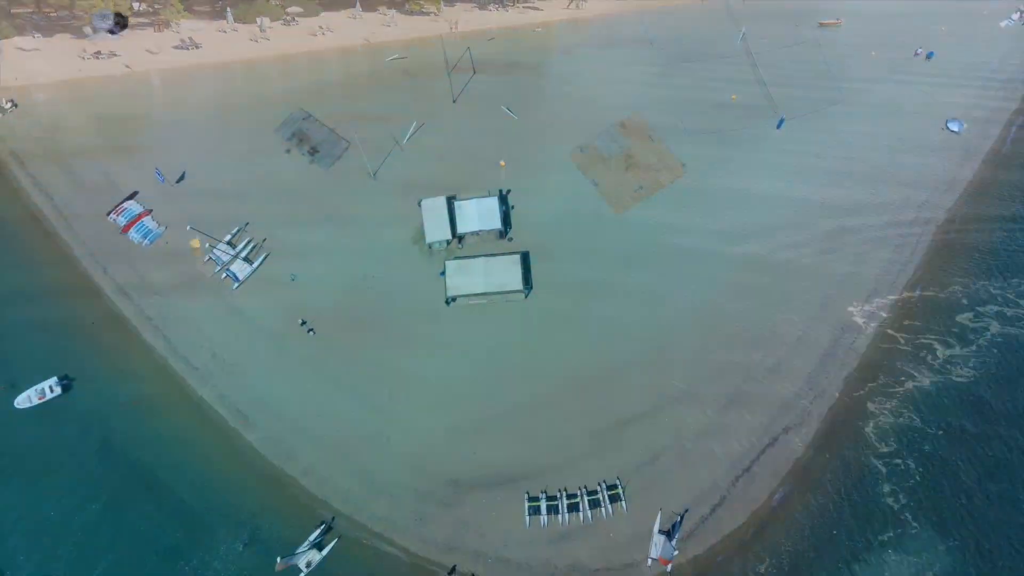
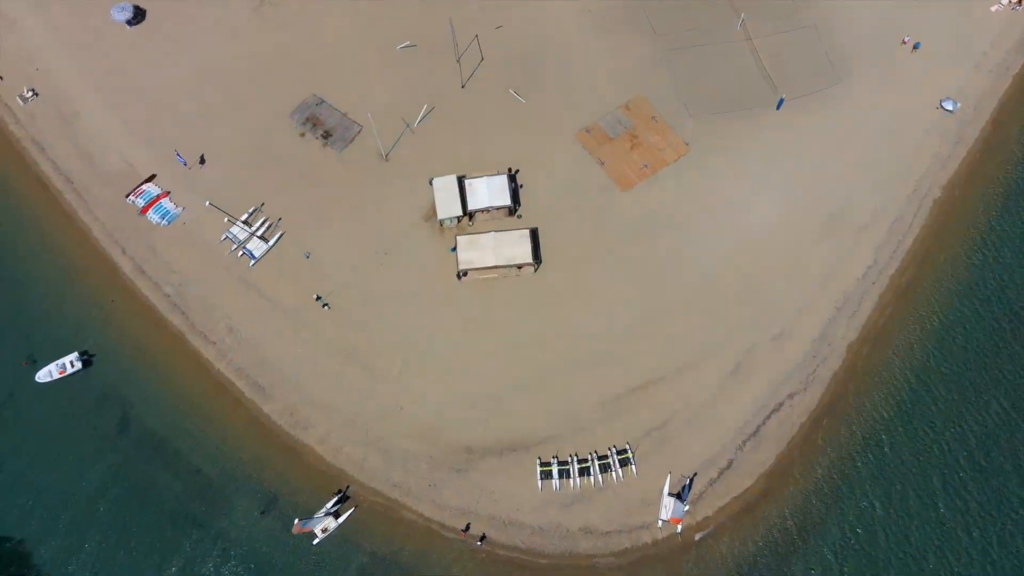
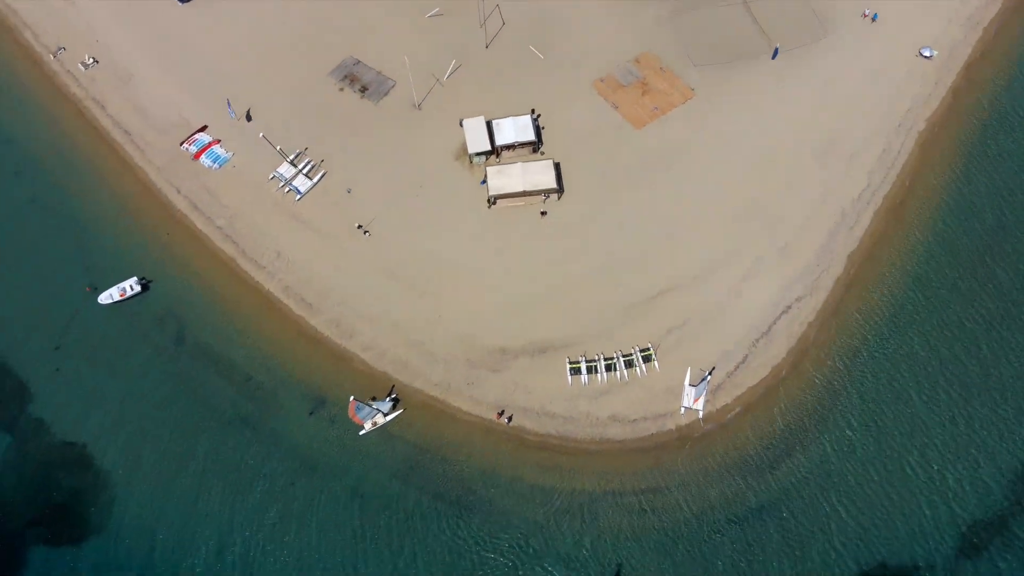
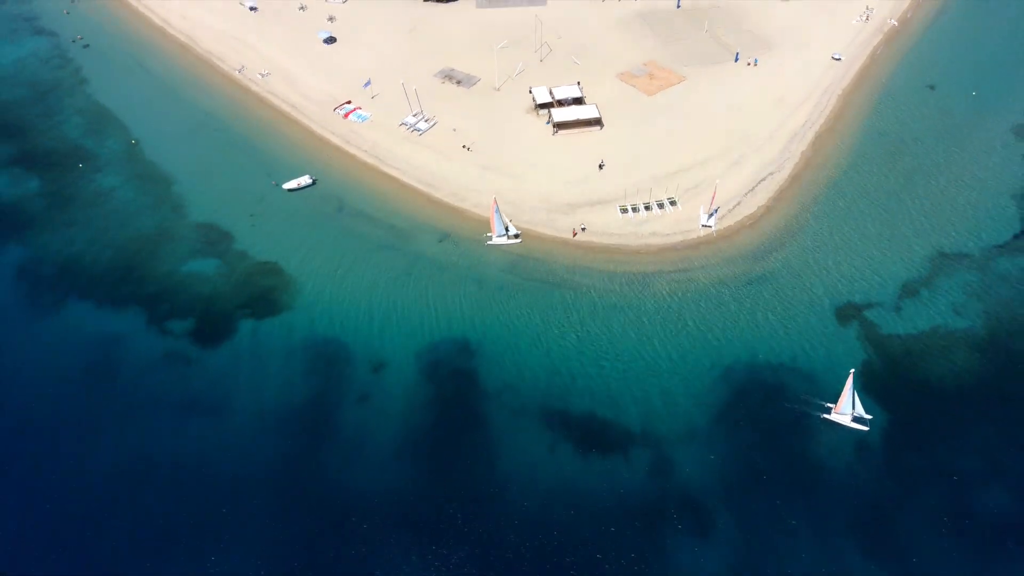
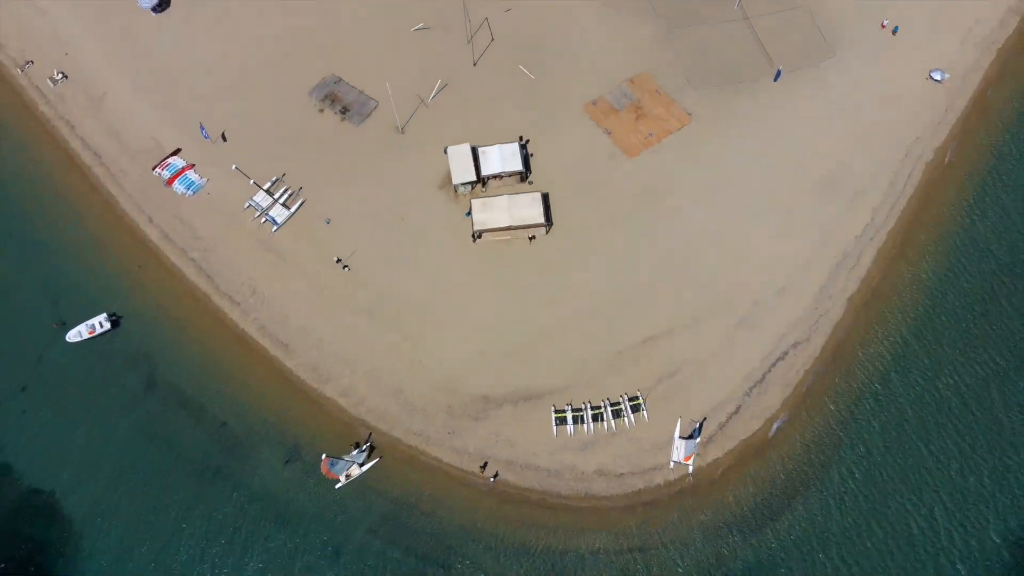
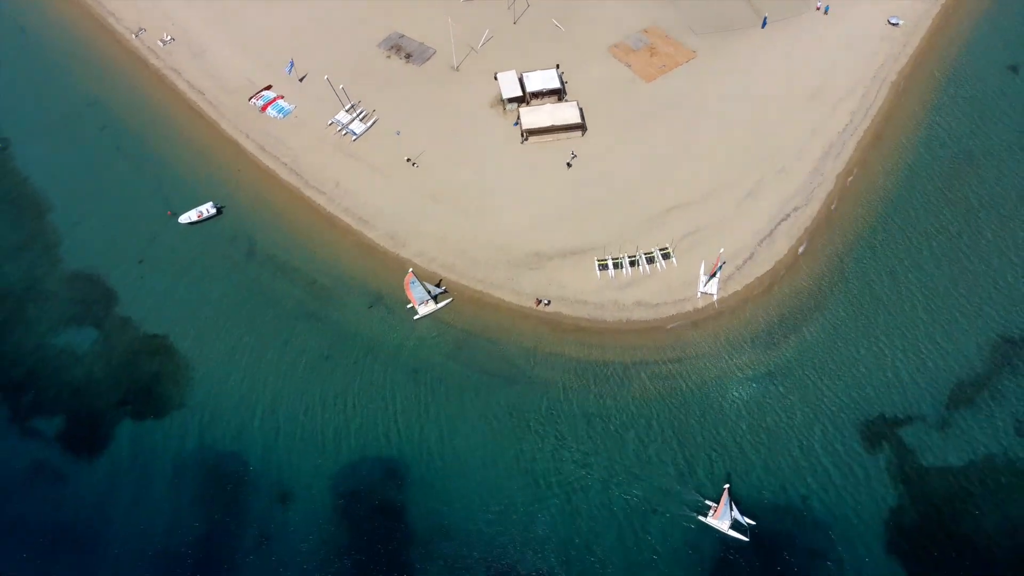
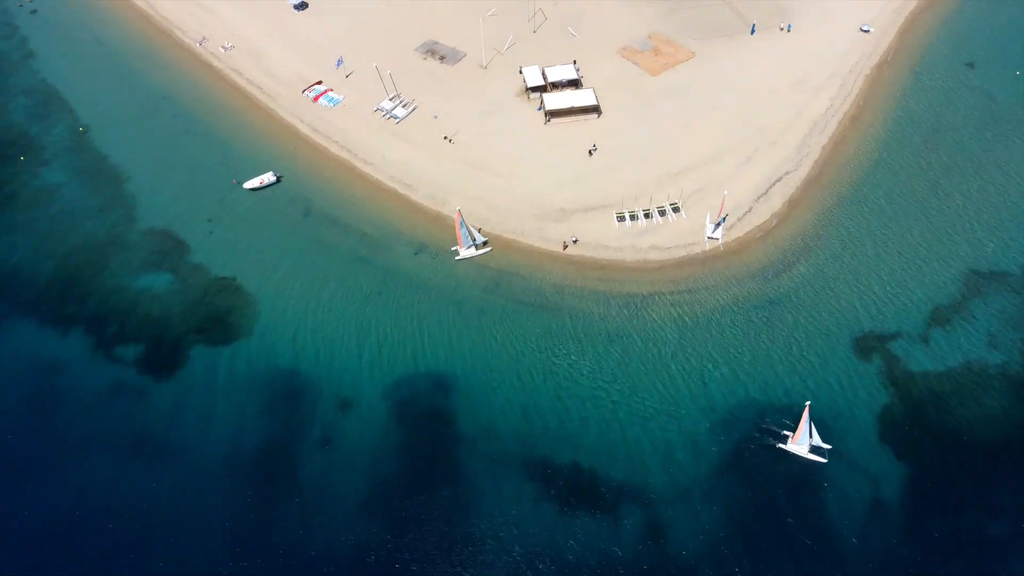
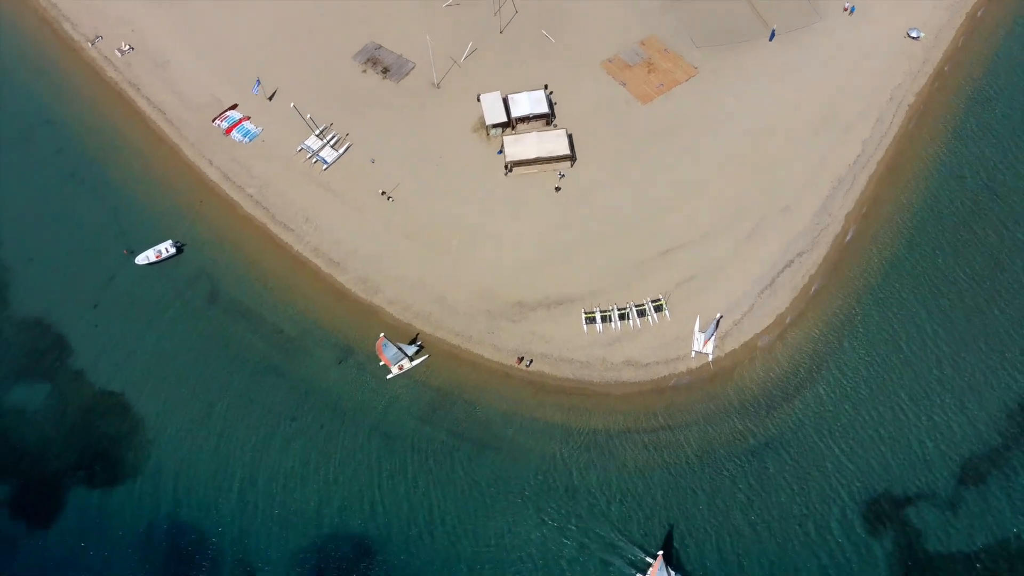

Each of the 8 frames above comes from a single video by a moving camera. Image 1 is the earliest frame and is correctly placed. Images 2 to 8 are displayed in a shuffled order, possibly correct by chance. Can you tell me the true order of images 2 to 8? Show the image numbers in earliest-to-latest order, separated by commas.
2, 5, 3, 8, 6, 7, 4
